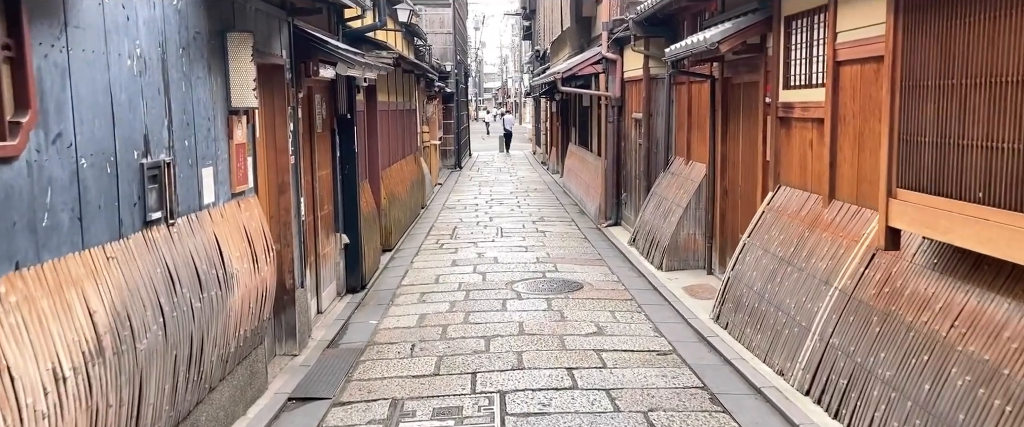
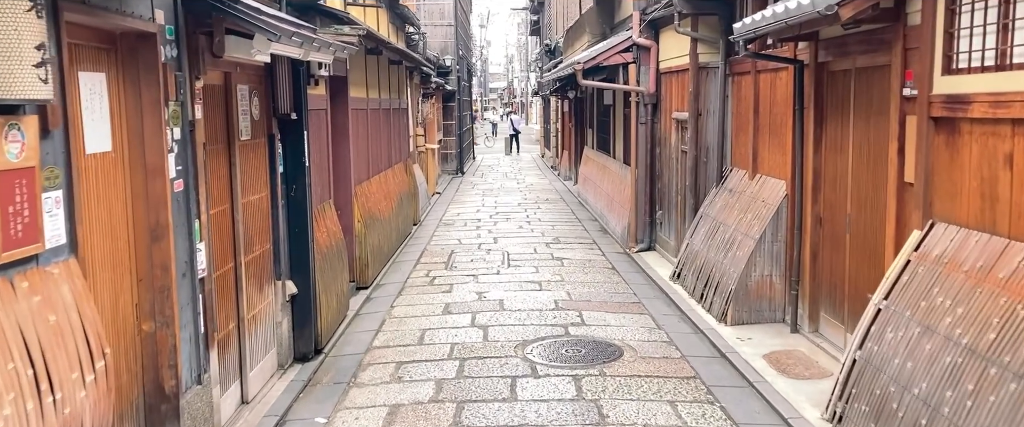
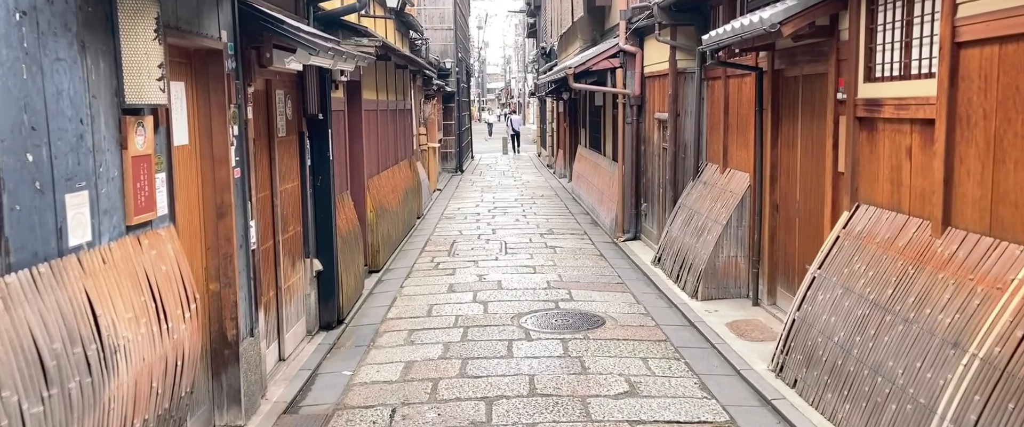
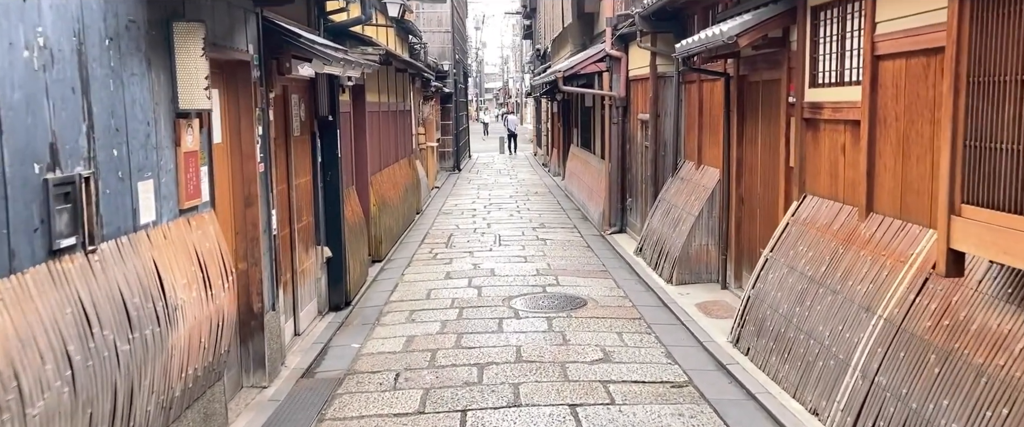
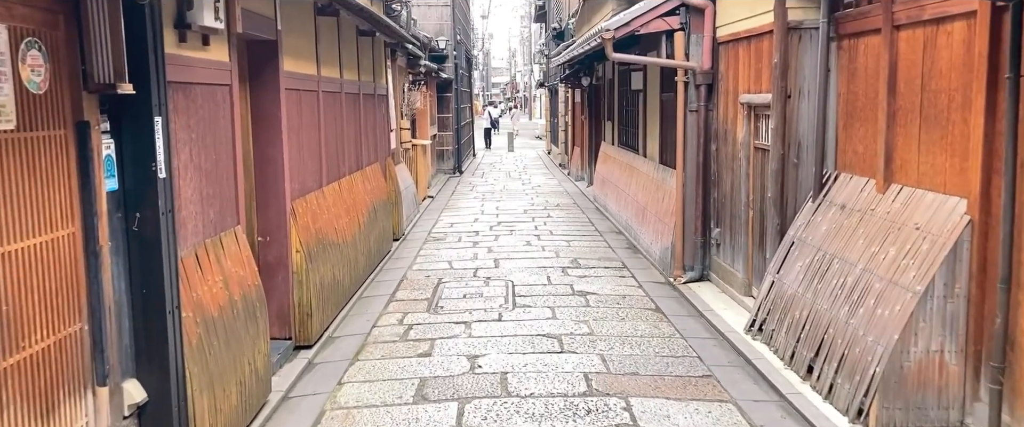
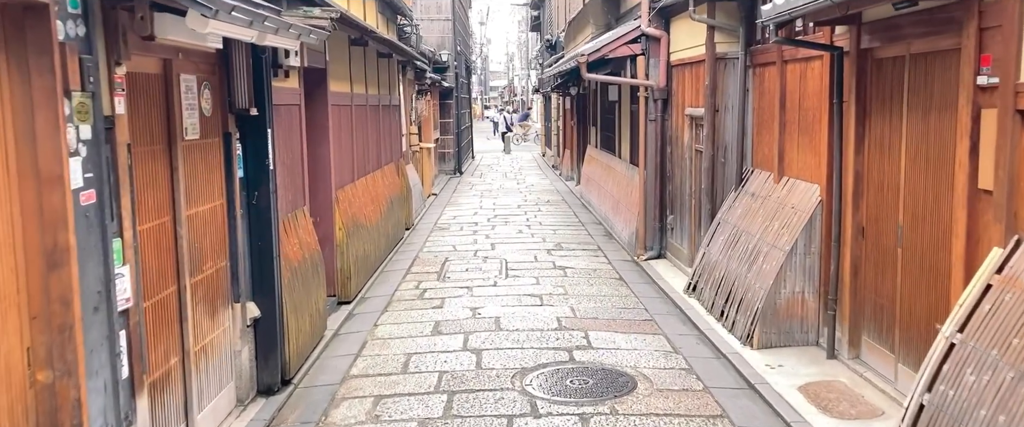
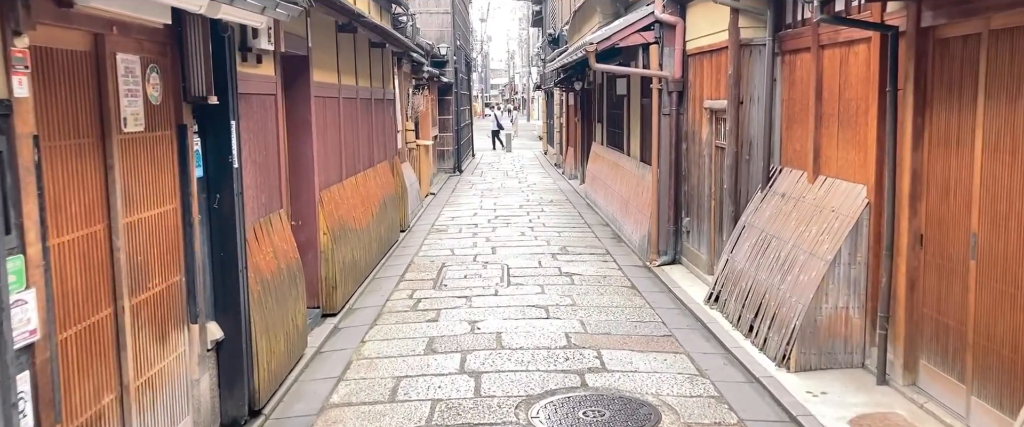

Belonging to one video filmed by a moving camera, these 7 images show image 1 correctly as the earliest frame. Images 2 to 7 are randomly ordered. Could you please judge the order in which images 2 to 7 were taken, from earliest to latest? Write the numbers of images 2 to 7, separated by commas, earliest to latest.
4, 3, 2, 6, 7, 5
